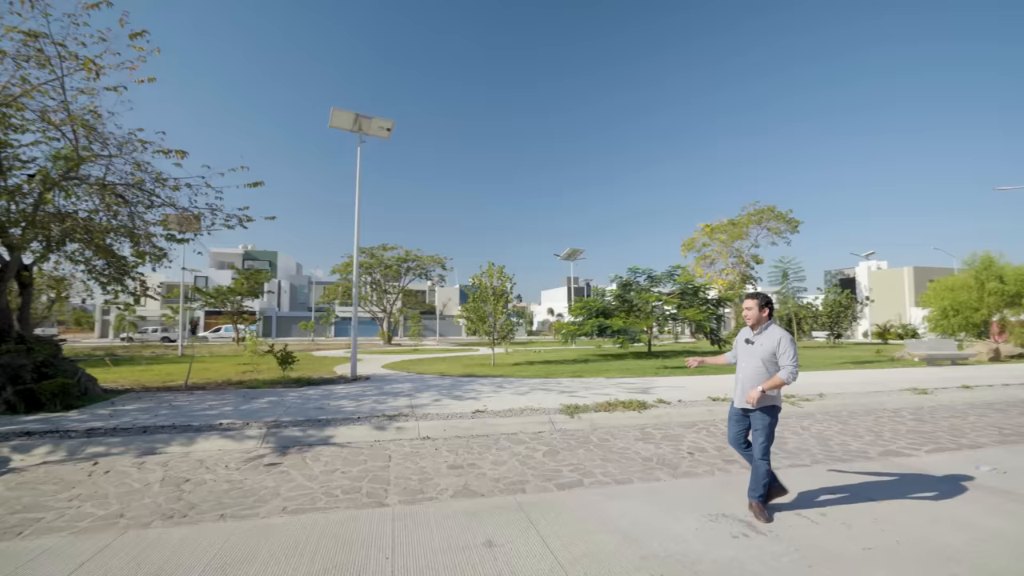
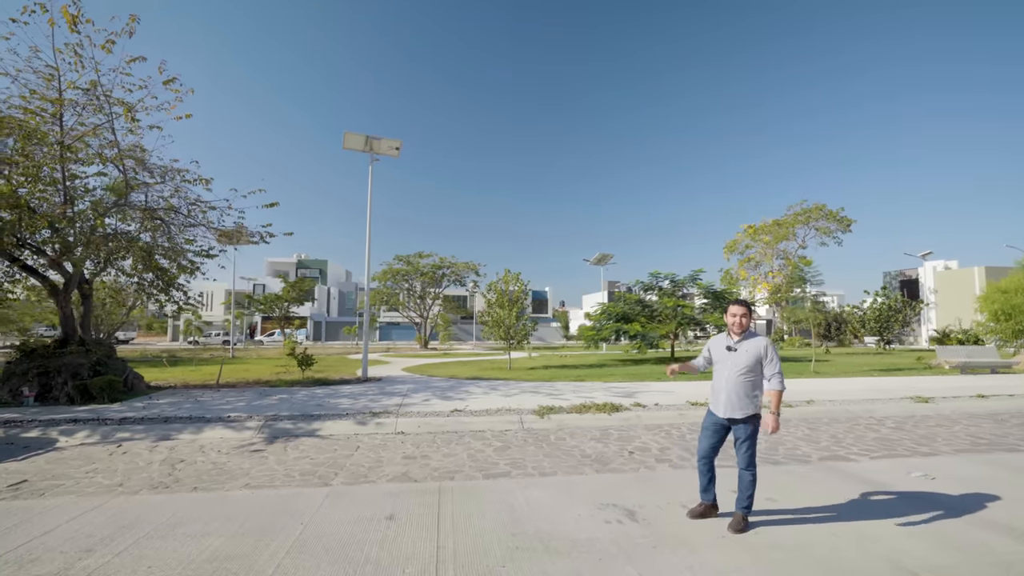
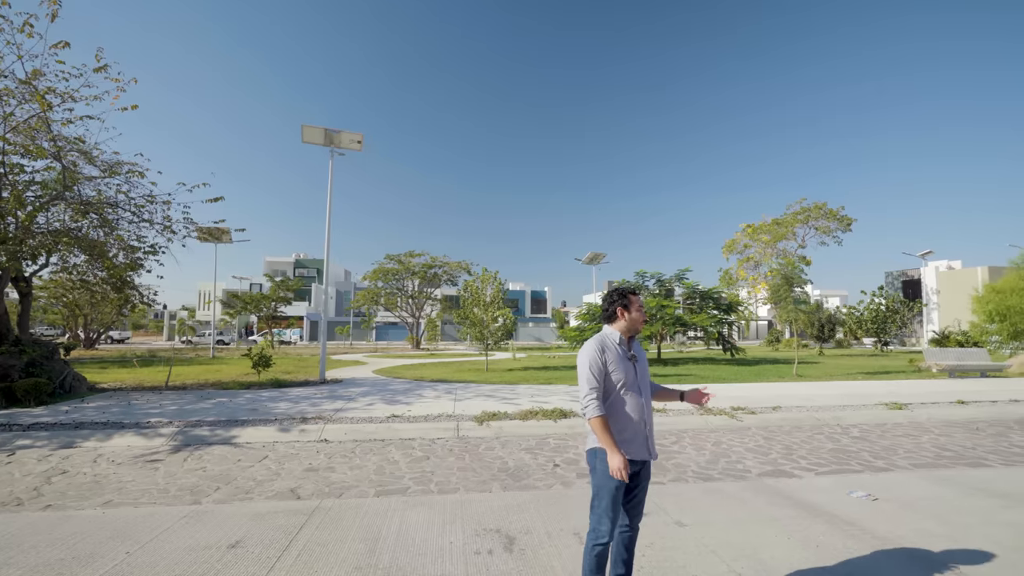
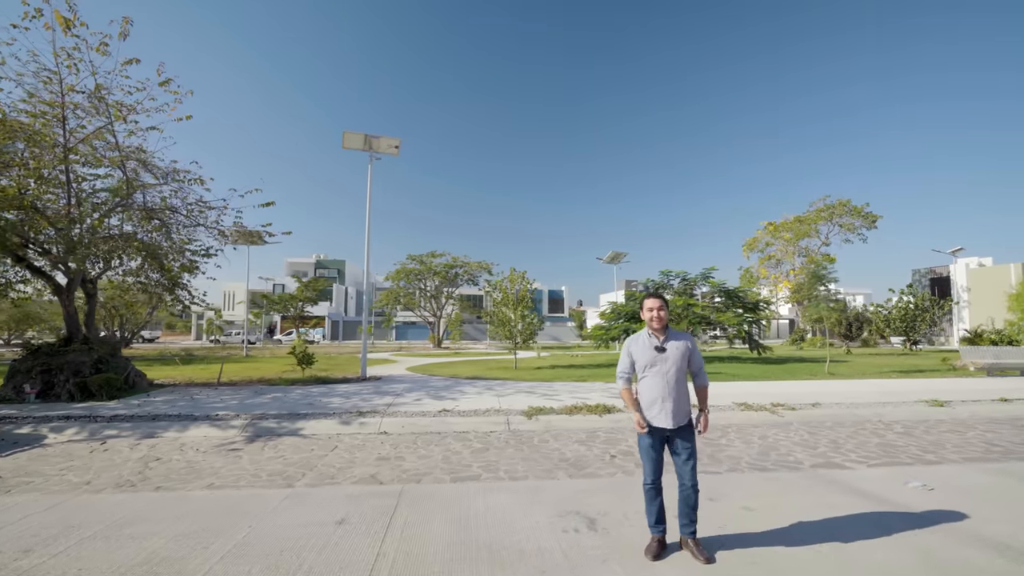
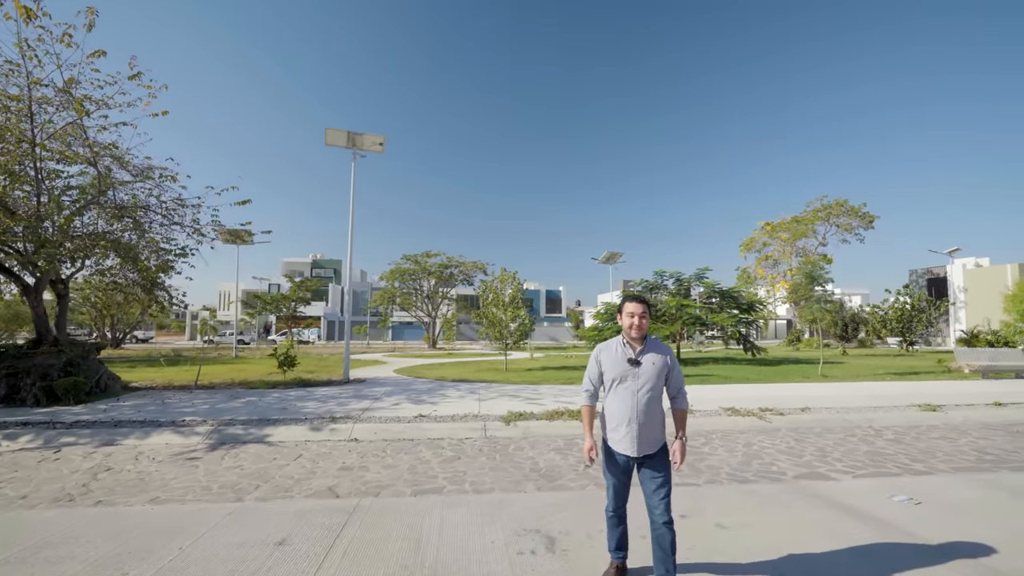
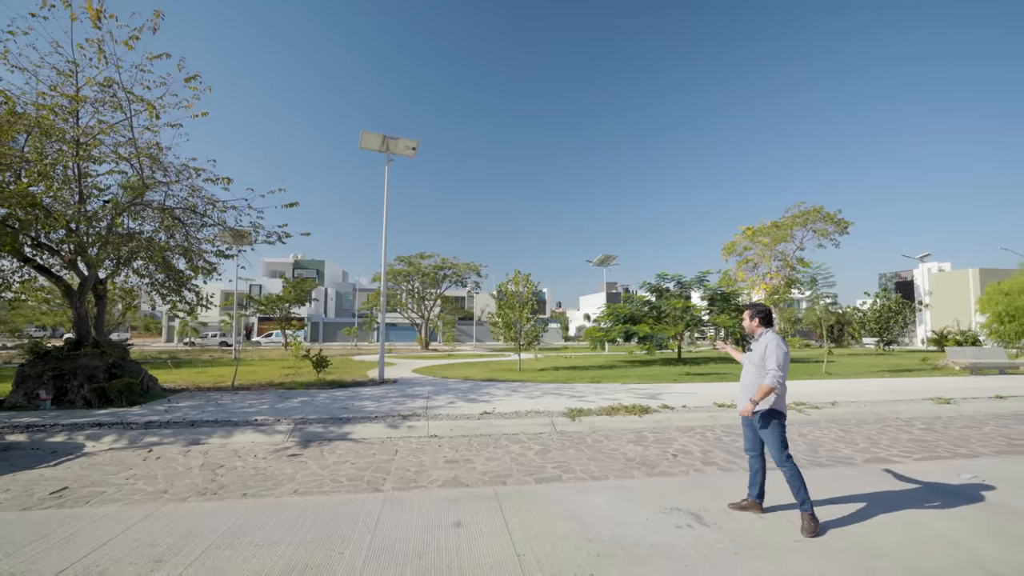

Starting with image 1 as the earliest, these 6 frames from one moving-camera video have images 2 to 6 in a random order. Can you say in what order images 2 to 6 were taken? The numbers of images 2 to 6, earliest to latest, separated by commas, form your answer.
6, 2, 4, 5, 3
